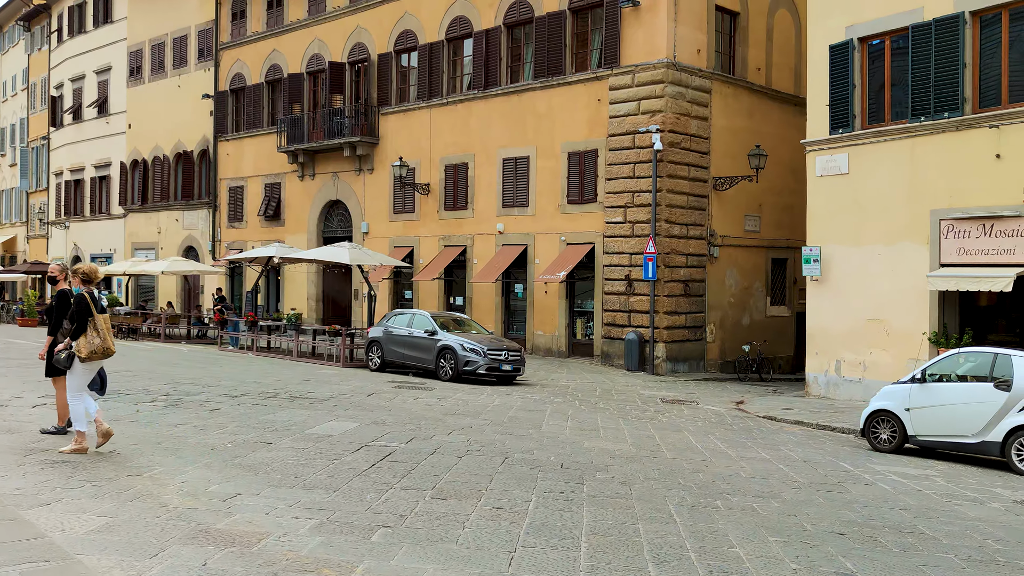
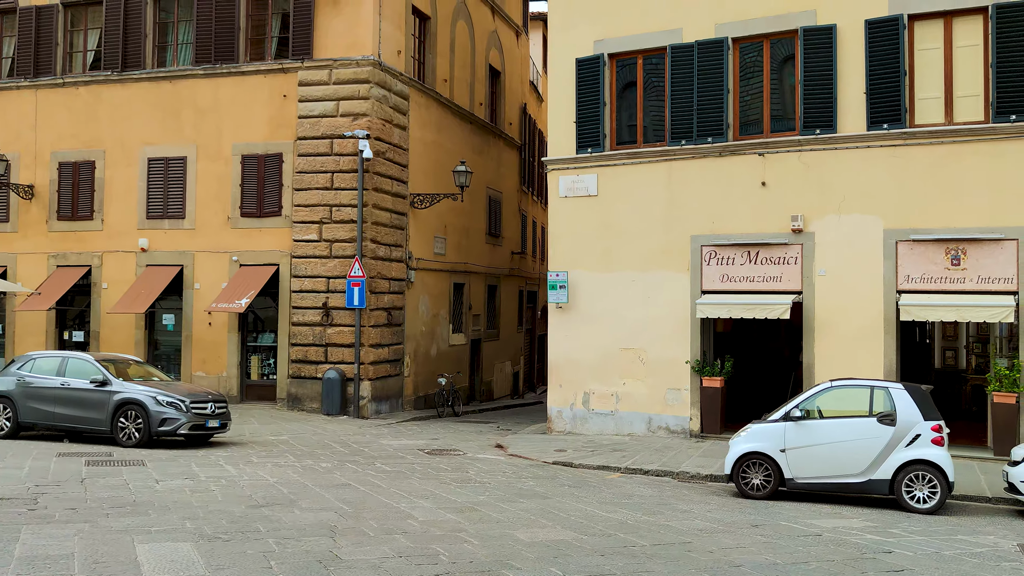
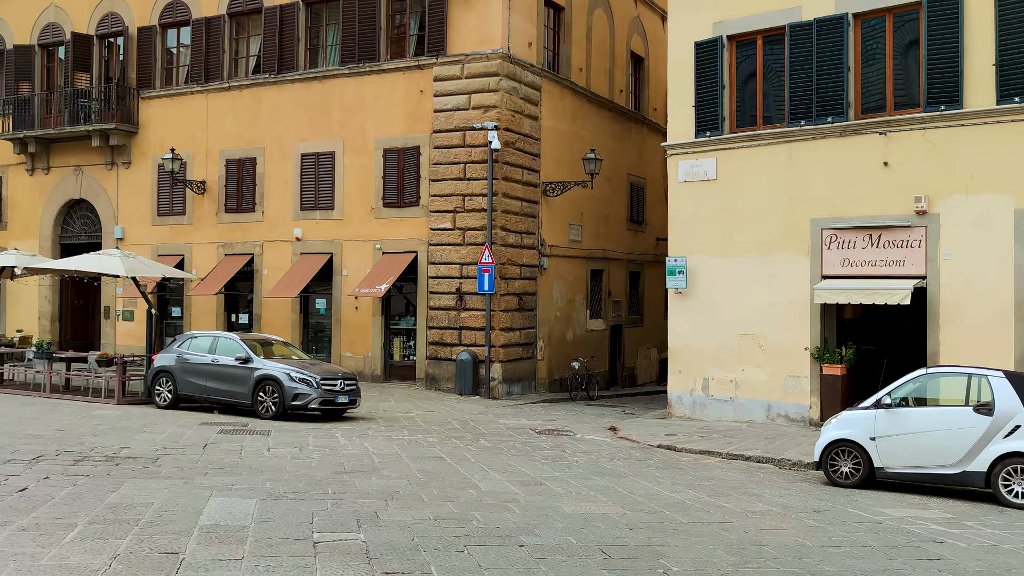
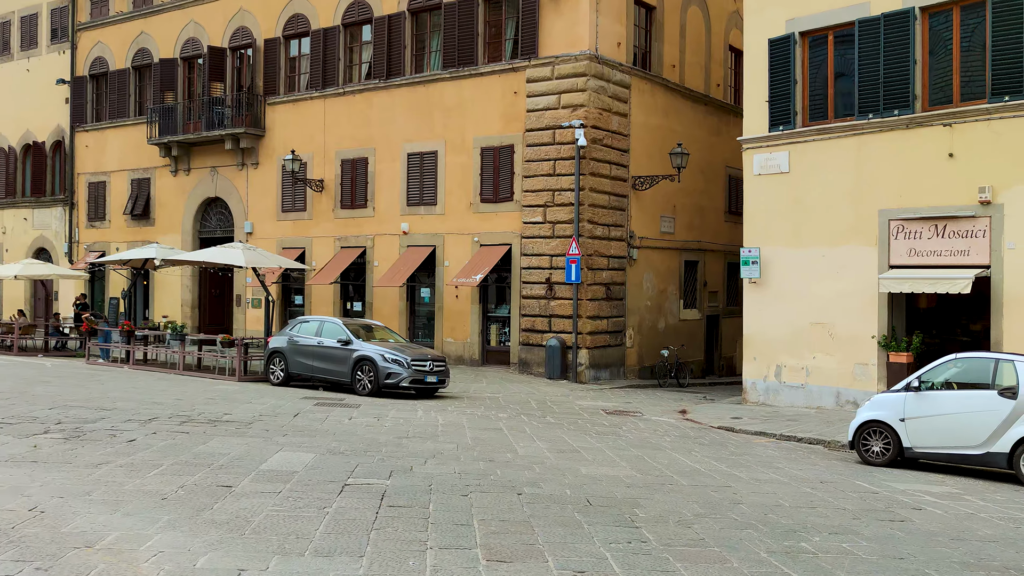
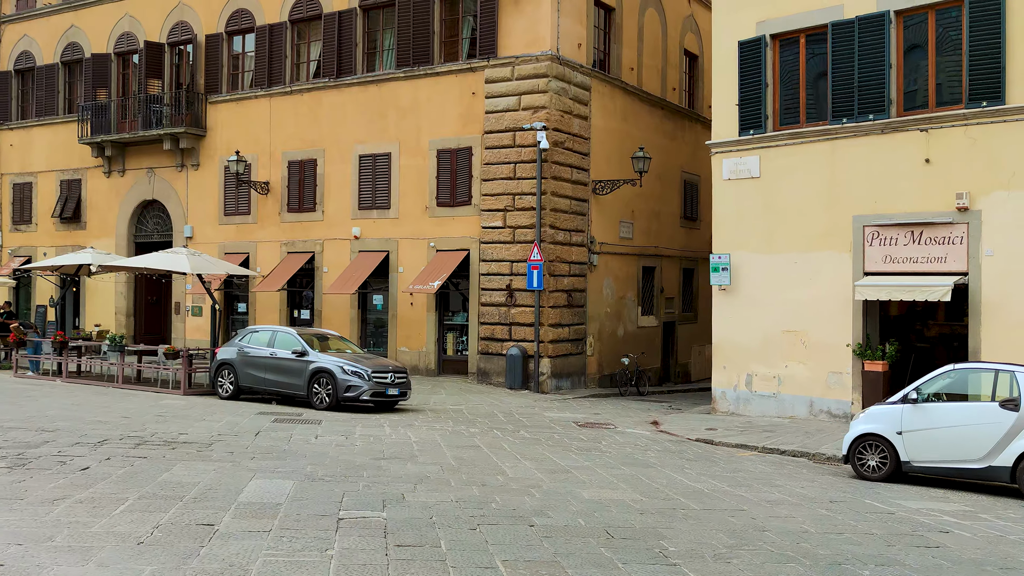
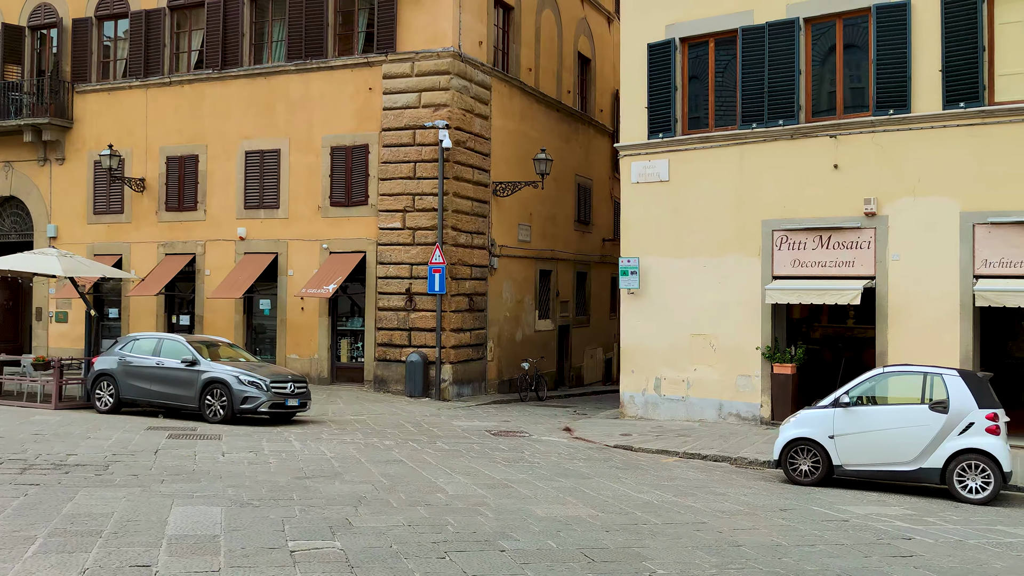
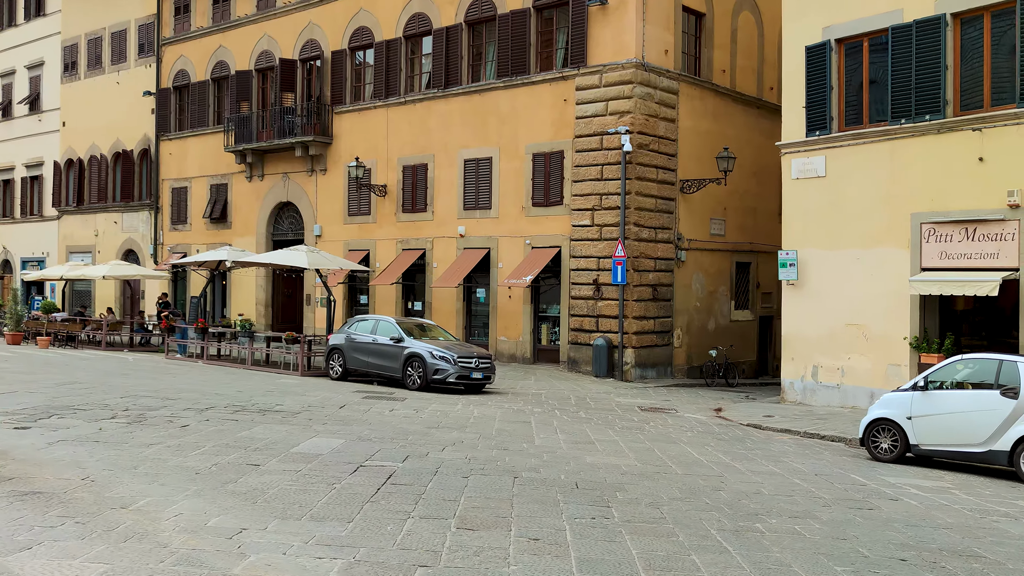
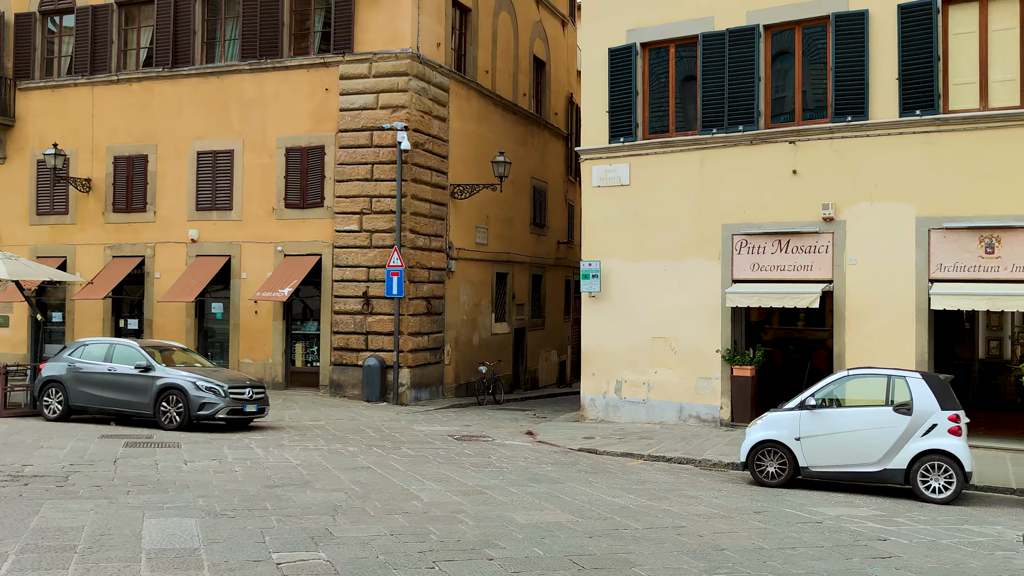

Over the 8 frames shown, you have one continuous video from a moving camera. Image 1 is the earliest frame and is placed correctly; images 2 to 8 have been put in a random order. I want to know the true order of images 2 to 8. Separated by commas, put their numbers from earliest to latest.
7, 4, 5, 3, 6, 8, 2
